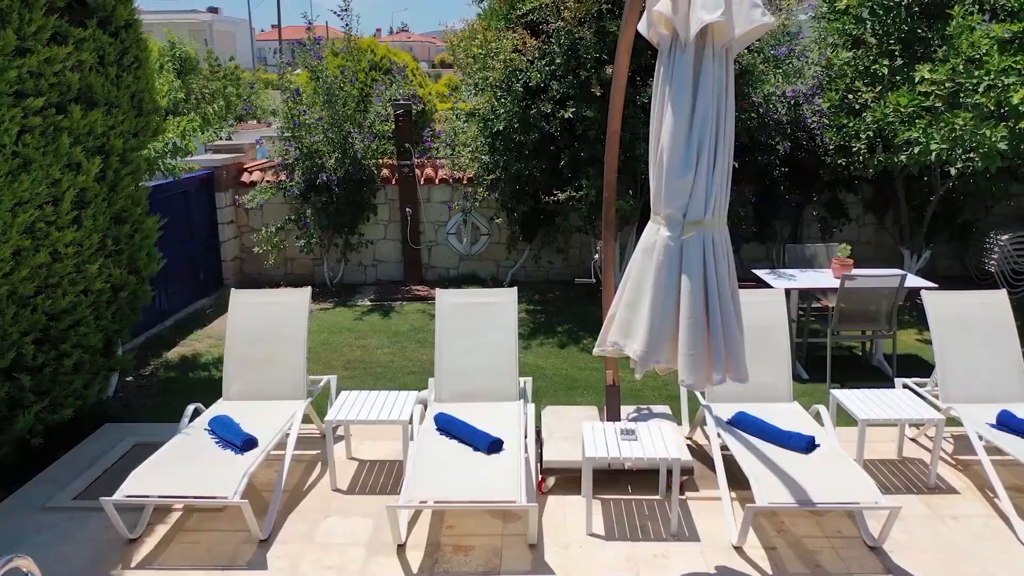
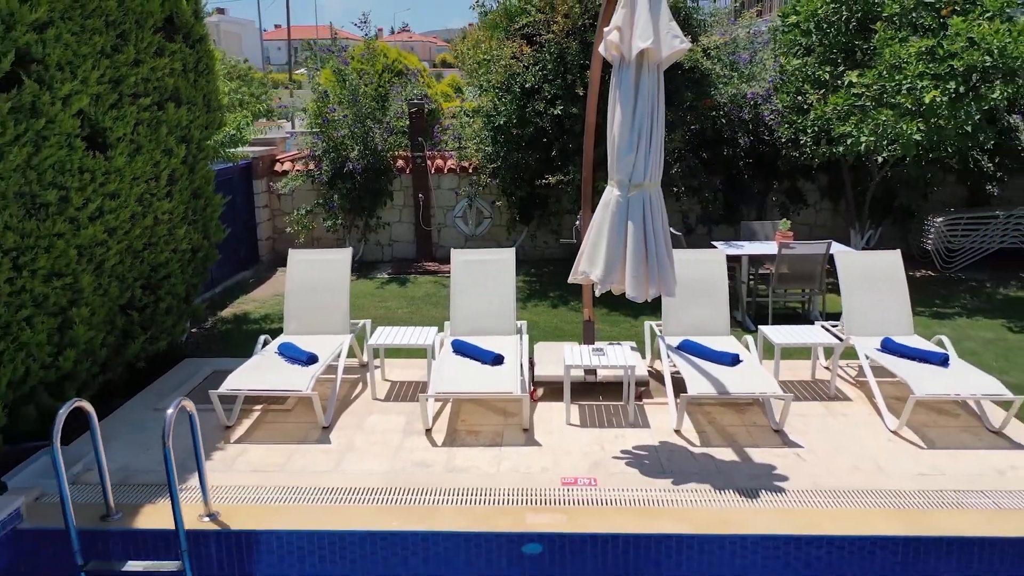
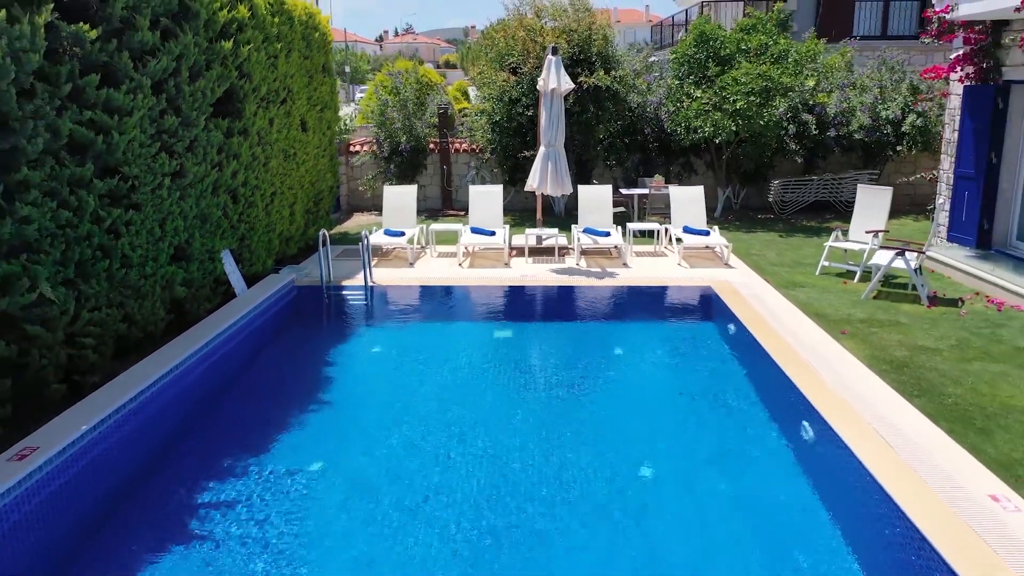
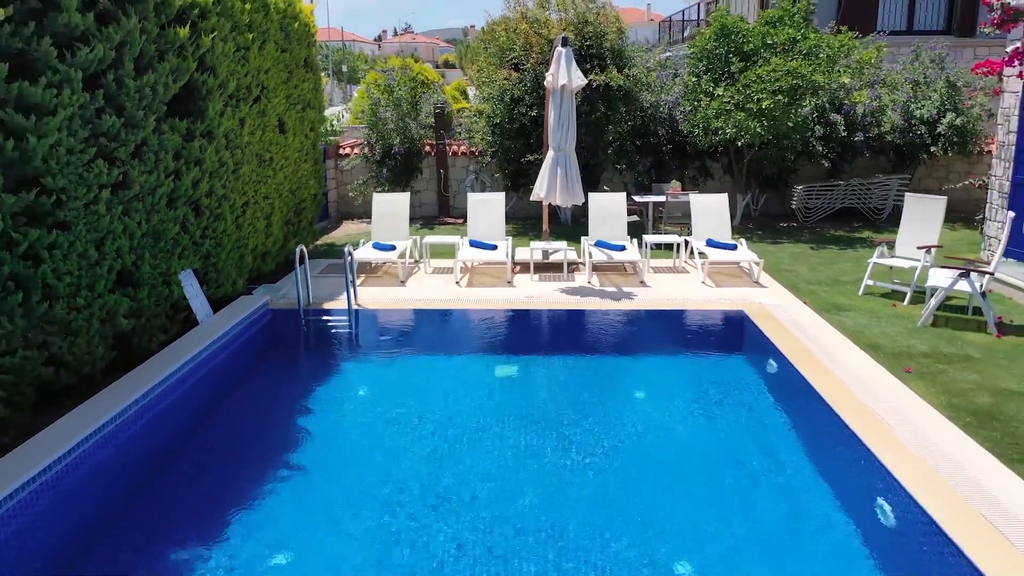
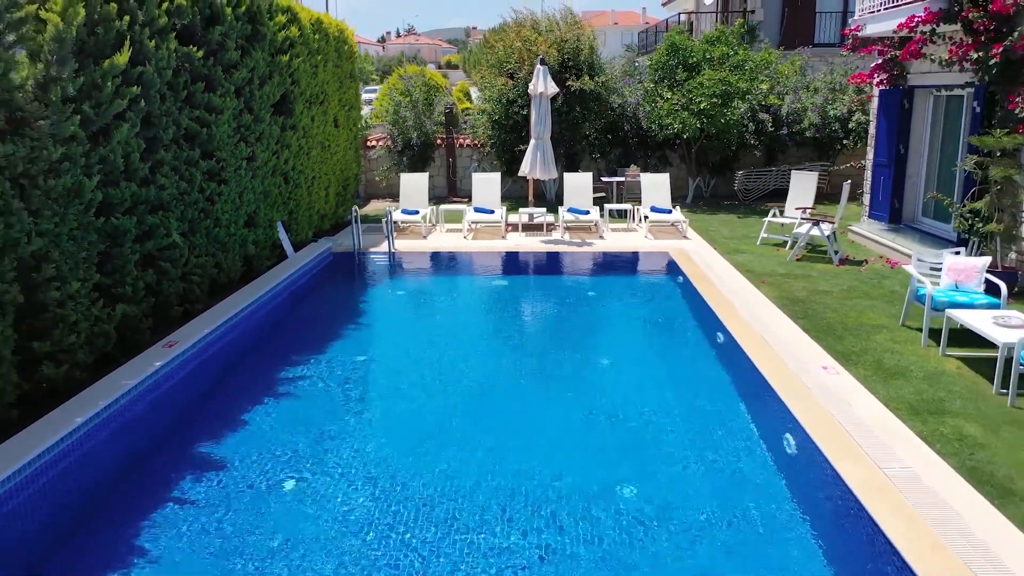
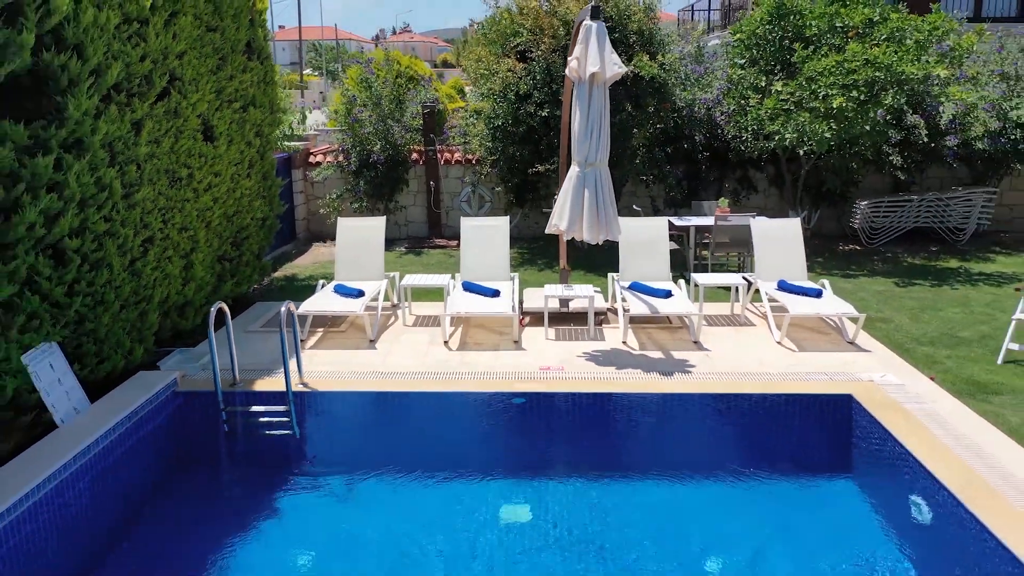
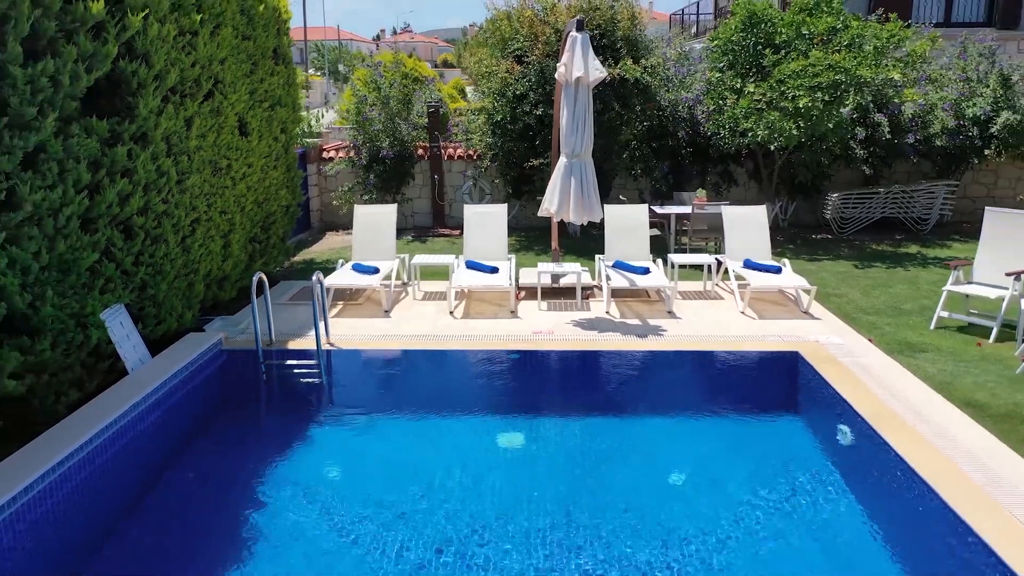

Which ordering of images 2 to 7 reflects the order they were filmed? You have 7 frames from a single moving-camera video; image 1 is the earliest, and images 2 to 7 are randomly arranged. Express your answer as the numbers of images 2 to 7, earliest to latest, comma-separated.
2, 6, 7, 4, 3, 5
